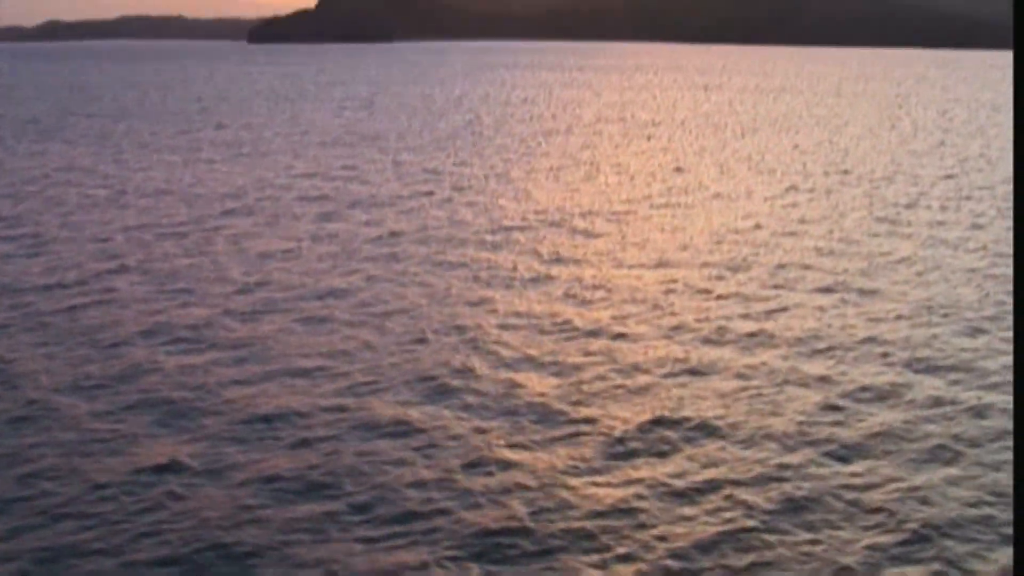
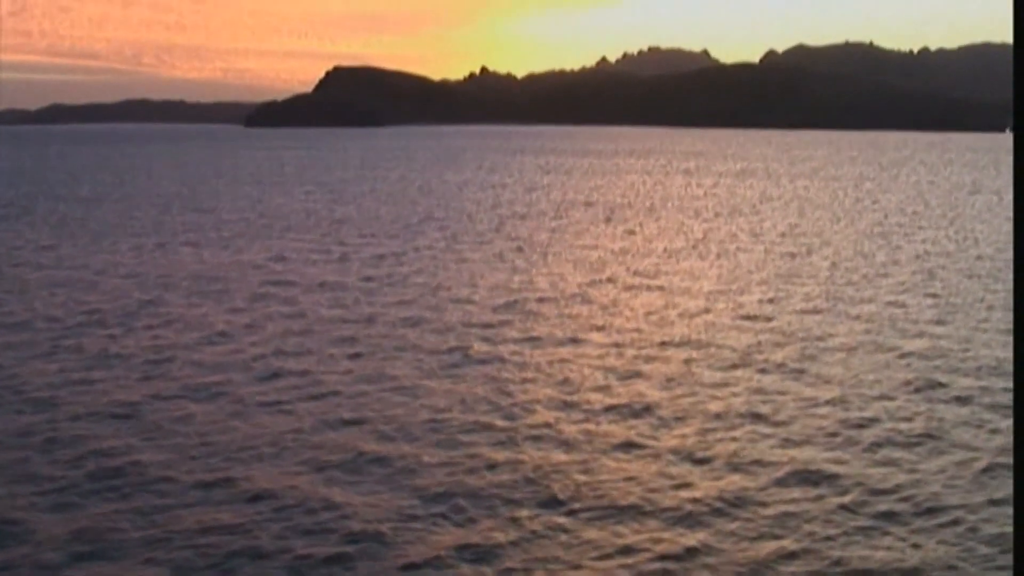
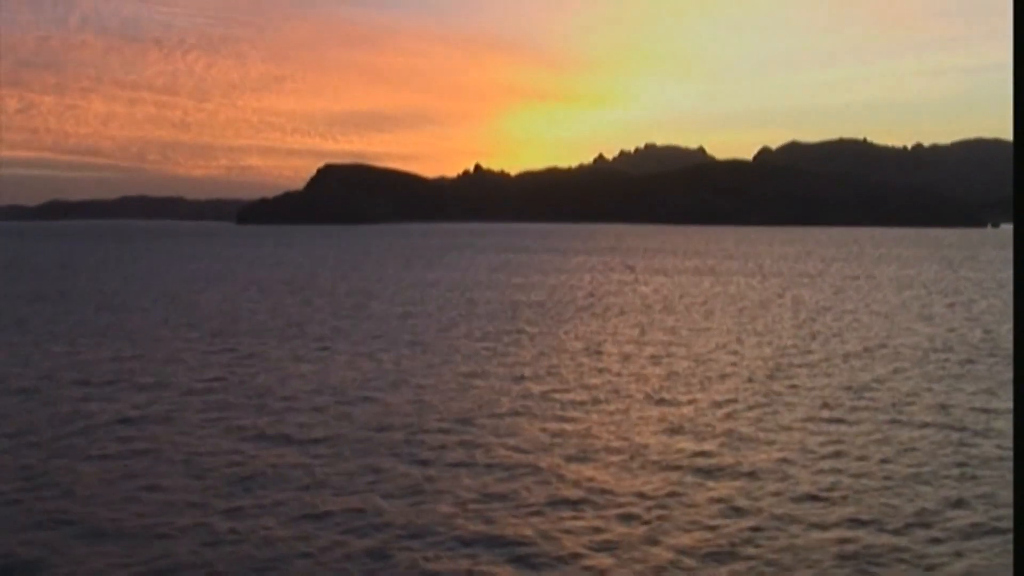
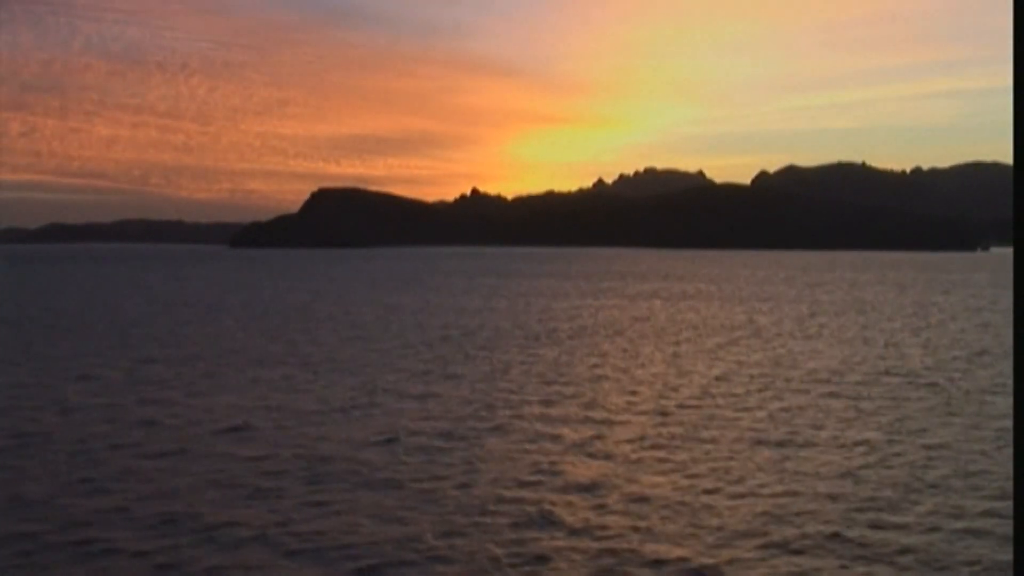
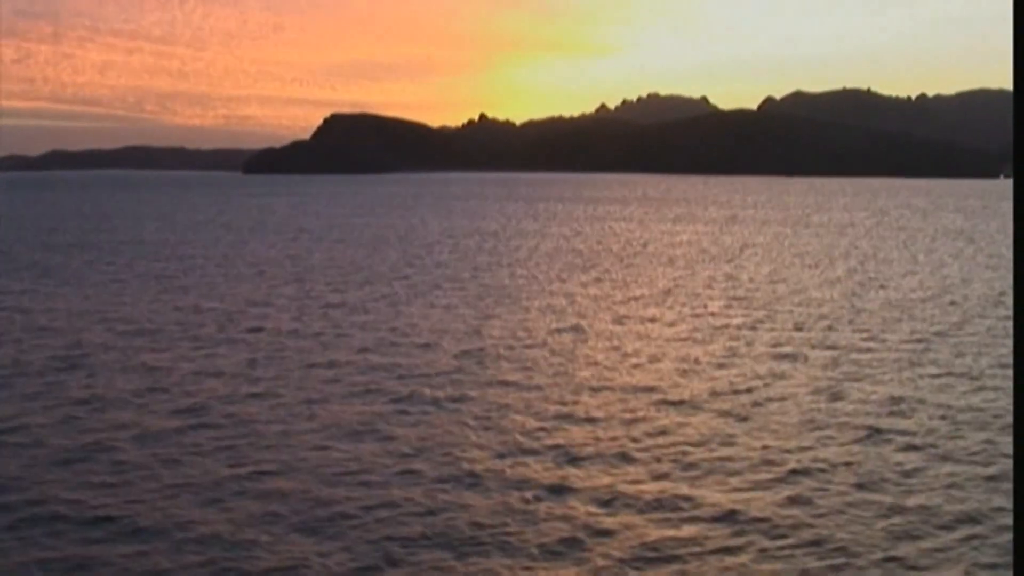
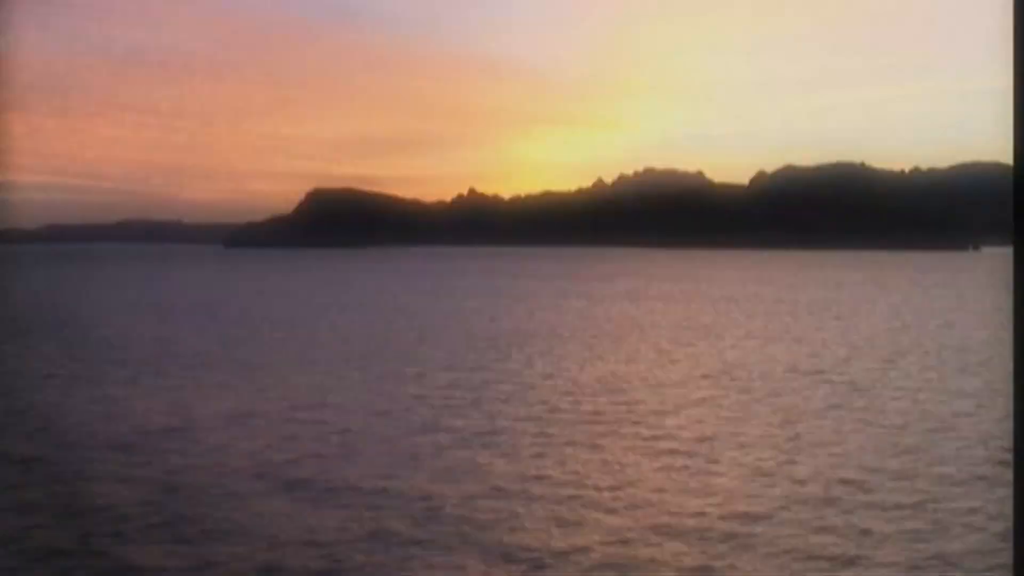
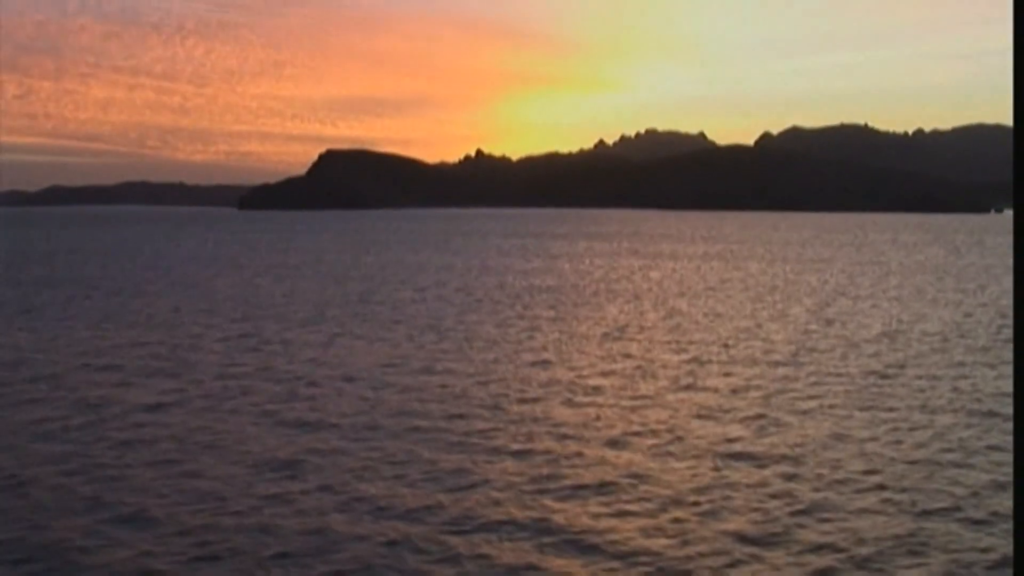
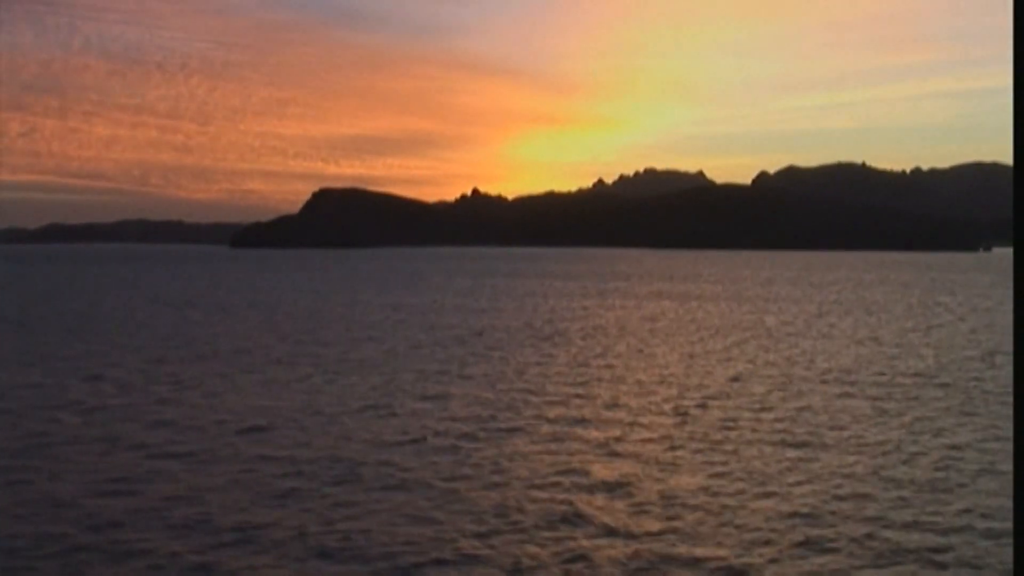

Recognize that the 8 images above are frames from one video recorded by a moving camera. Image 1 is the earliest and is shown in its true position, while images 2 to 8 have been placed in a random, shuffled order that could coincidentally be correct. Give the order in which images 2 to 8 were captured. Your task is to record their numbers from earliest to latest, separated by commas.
2, 5, 7, 3, 8, 4, 6
